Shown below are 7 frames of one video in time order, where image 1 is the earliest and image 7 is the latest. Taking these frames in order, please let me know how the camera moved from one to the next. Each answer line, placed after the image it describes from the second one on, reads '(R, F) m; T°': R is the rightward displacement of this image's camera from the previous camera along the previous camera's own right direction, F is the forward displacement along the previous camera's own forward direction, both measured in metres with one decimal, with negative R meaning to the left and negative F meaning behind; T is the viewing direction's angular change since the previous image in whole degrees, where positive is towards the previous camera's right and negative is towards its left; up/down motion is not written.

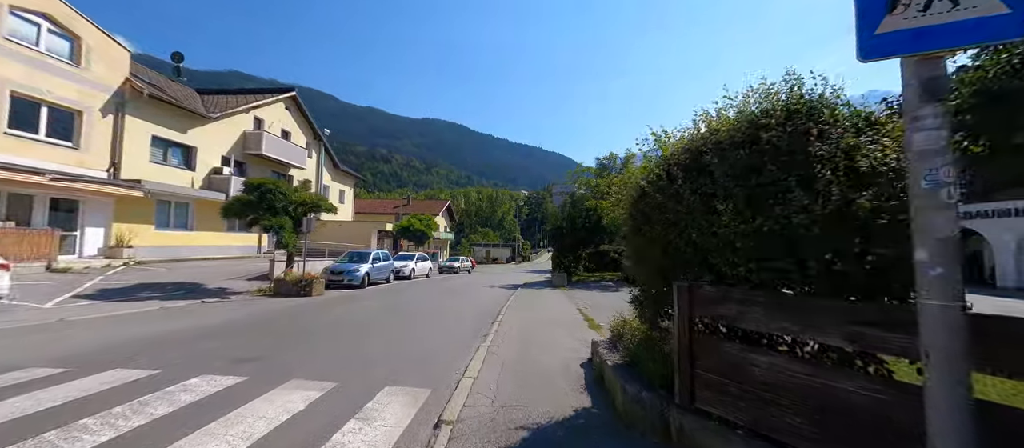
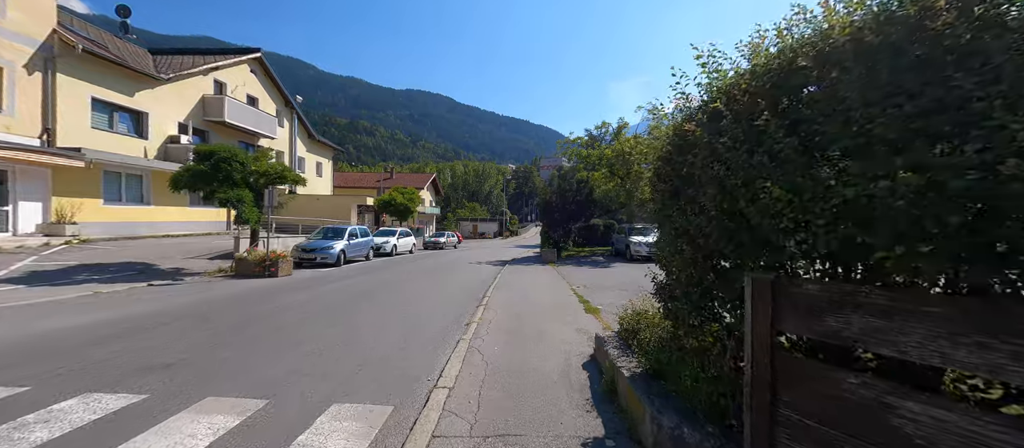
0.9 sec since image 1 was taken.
(0.0, +1.2) m; +2°
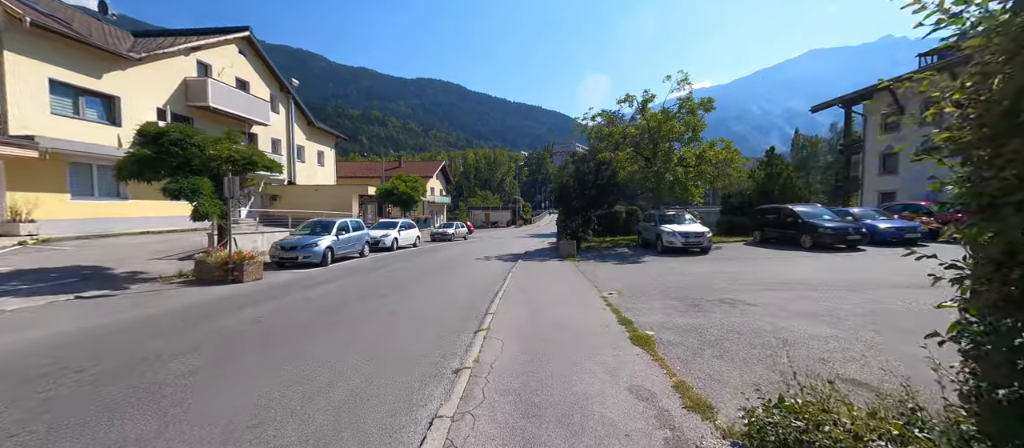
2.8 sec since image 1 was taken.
(0.0, +2.4) m; -2°
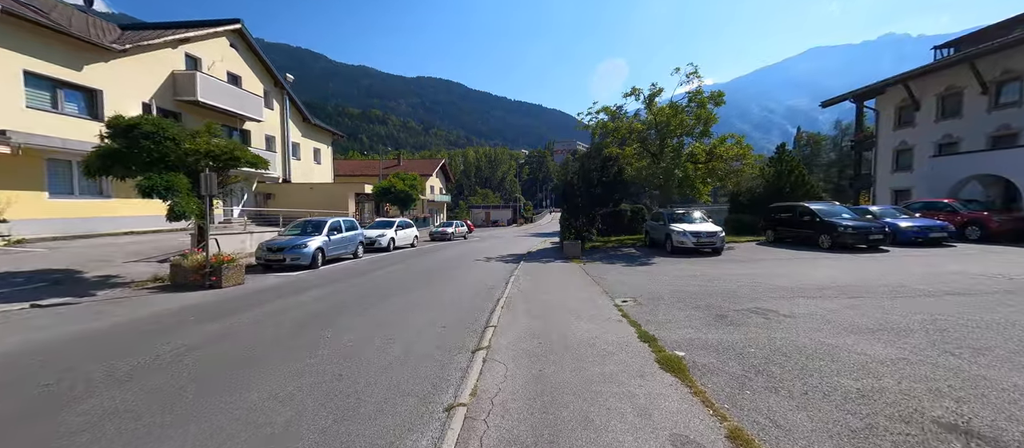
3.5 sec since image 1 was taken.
(0.0, +0.9) m; 0°
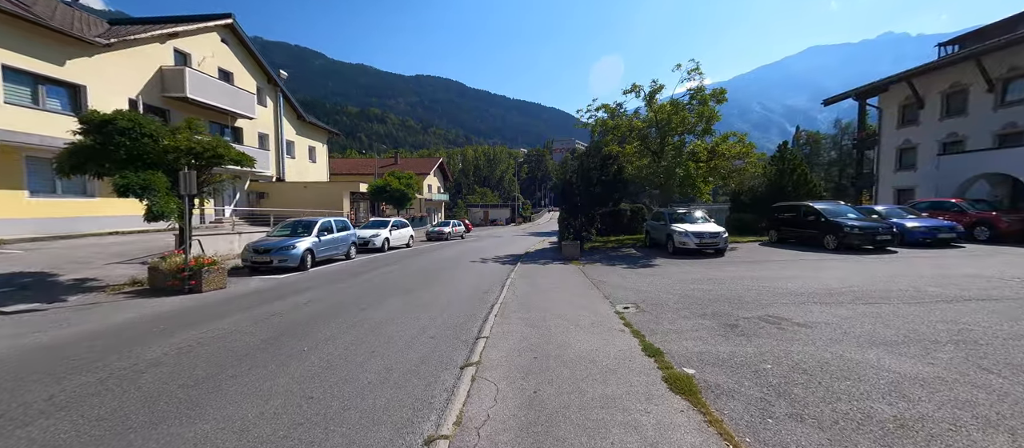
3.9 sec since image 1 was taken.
(+0.1, +0.5) m; 0°
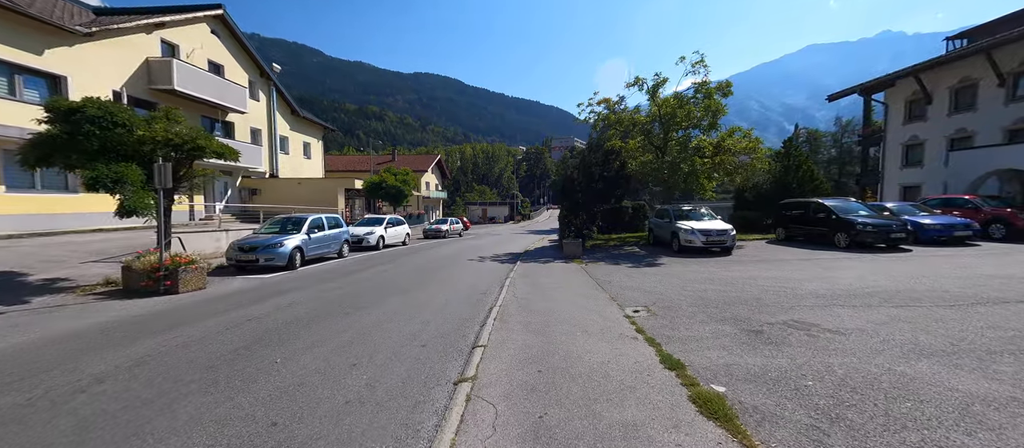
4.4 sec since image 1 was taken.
(0.0, +0.6) m; 0°
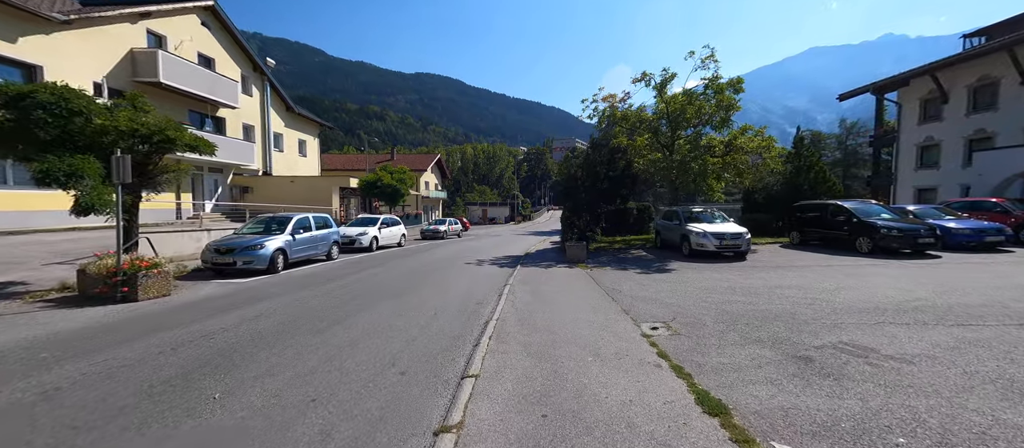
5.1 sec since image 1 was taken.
(0.0, +0.9) m; 0°
